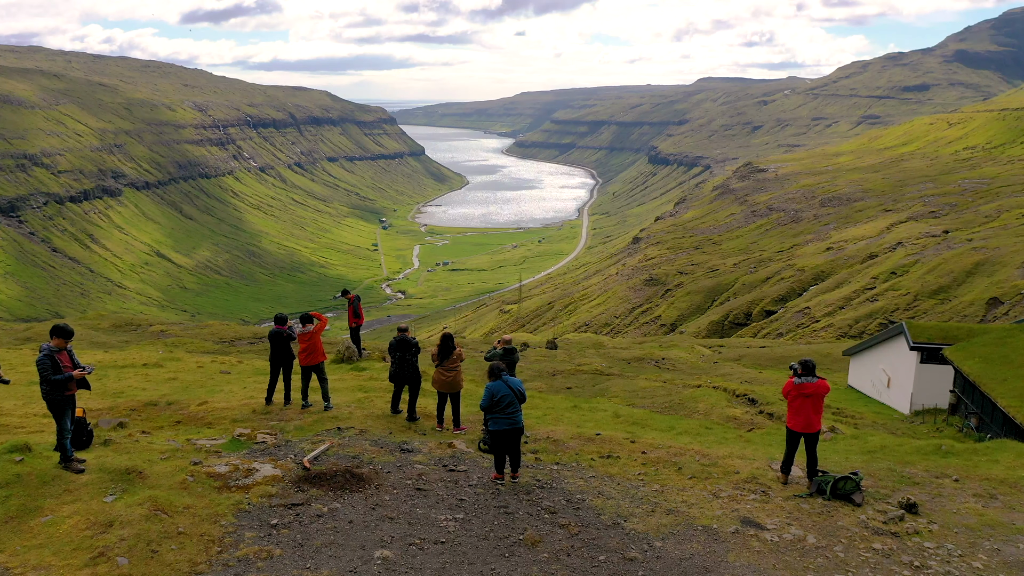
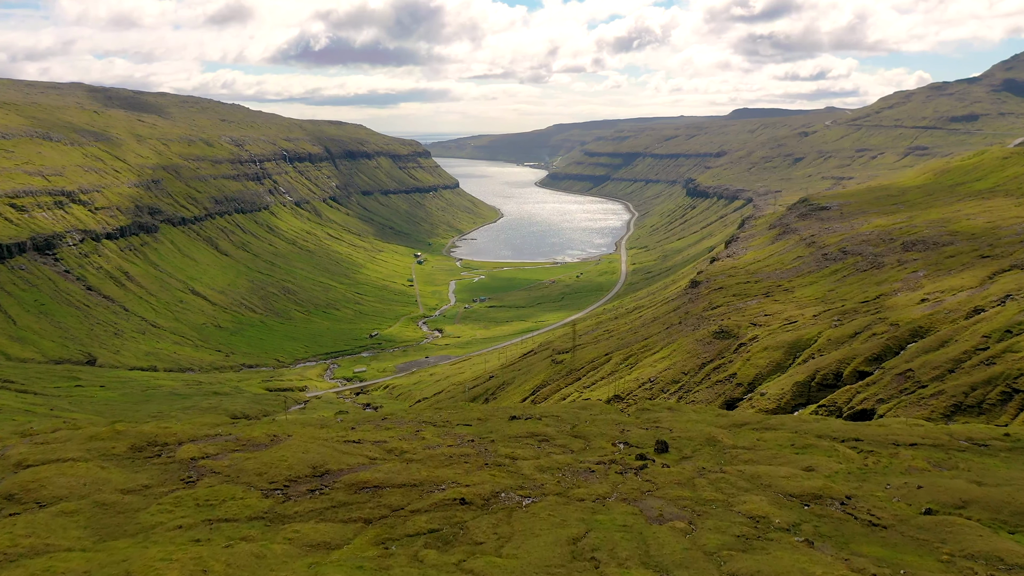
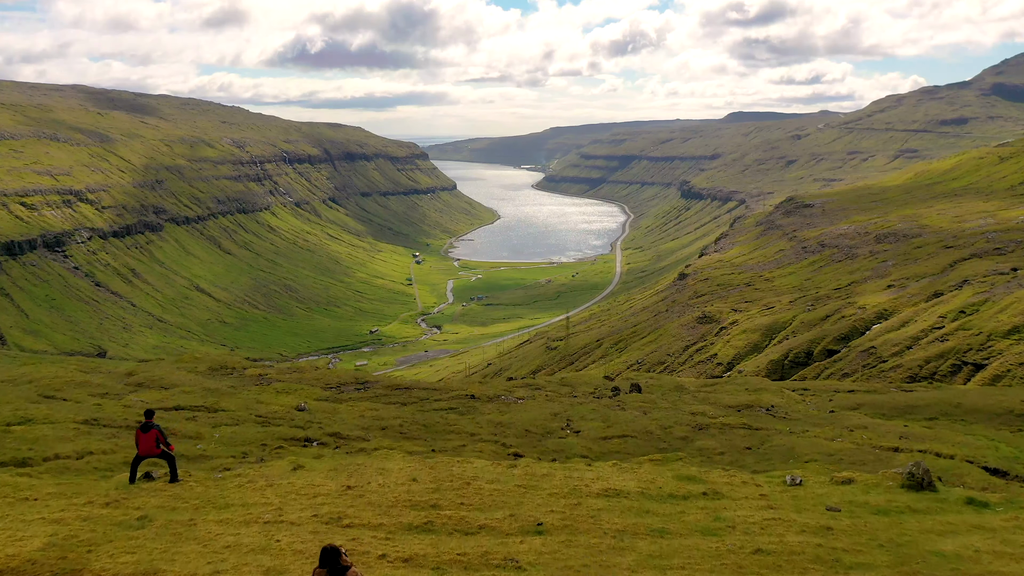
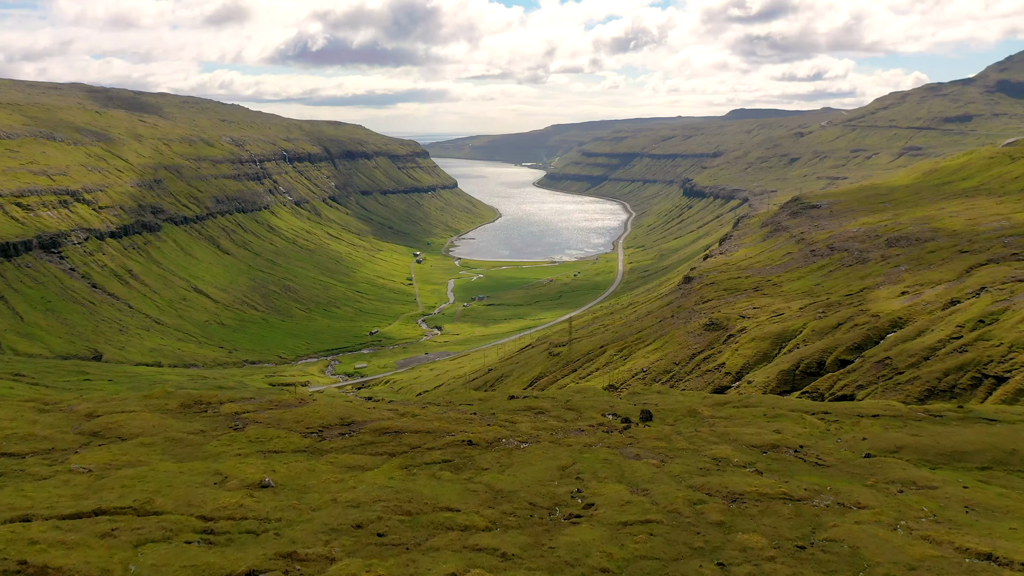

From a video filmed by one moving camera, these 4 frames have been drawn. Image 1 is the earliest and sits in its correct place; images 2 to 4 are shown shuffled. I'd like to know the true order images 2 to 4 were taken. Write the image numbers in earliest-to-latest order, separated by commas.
3, 4, 2
